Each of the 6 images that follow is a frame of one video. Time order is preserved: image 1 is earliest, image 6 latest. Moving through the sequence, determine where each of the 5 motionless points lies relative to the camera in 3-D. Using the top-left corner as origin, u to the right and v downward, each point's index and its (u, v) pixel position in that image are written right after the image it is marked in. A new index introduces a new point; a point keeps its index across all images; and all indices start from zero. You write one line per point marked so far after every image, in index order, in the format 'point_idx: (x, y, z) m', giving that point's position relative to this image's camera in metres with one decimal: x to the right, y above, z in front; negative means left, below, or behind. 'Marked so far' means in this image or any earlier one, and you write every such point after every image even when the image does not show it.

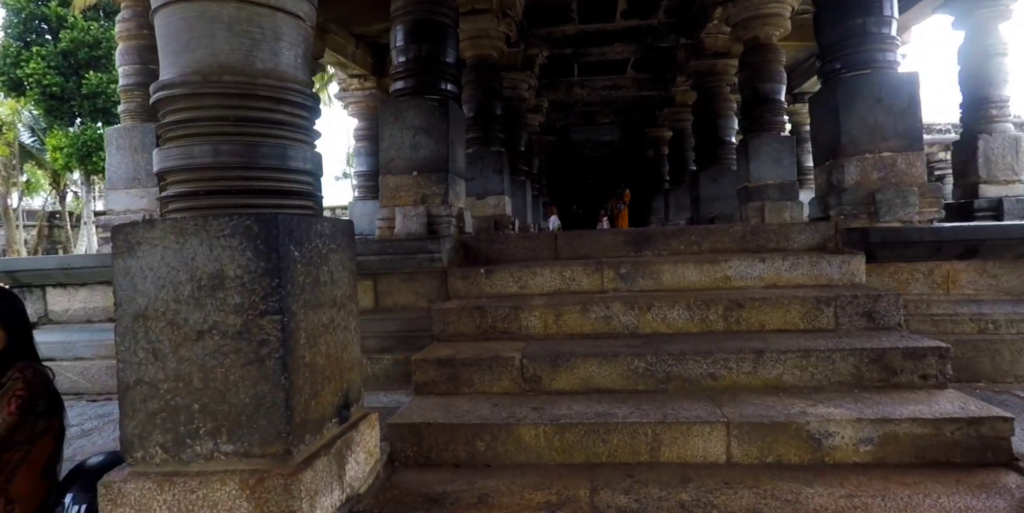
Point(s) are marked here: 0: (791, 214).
0: (+3.1, +0.4, +5.3) m
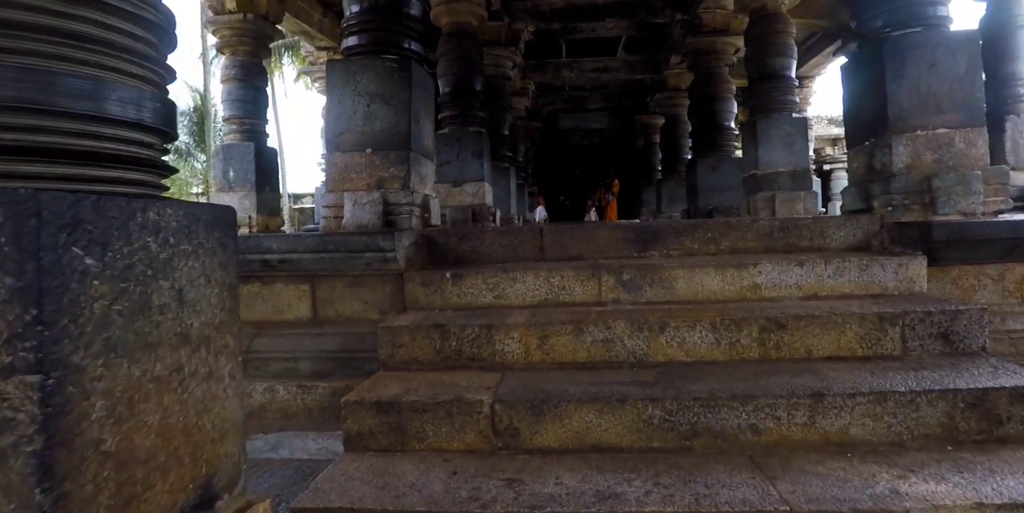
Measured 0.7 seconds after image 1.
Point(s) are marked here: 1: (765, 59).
0: (+2.9, +0.4, +4.7) m
1: (+2.6, +2.0, +4.8) m
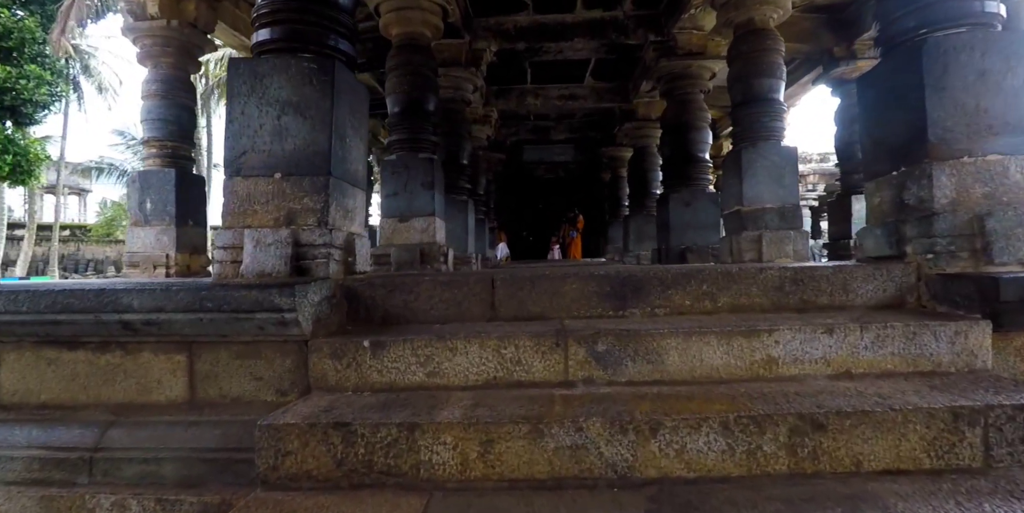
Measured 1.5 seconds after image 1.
0: (+2.6, +0.1, +4.2) m
1: (+2.2, +1.6, +4.5) m
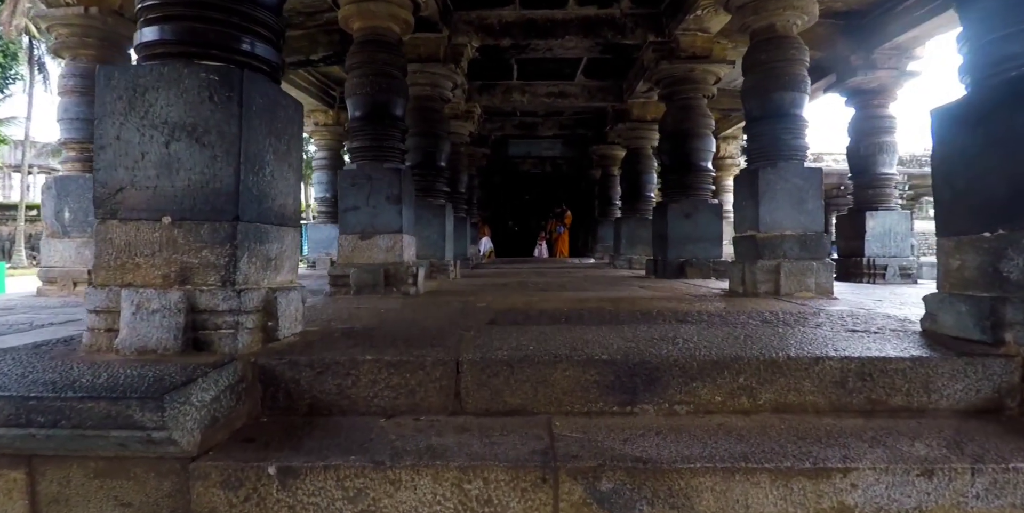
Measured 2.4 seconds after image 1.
0: (+2.4, -0.2, +3.8) m
1: (+2.1, +1.4, +4.0) m
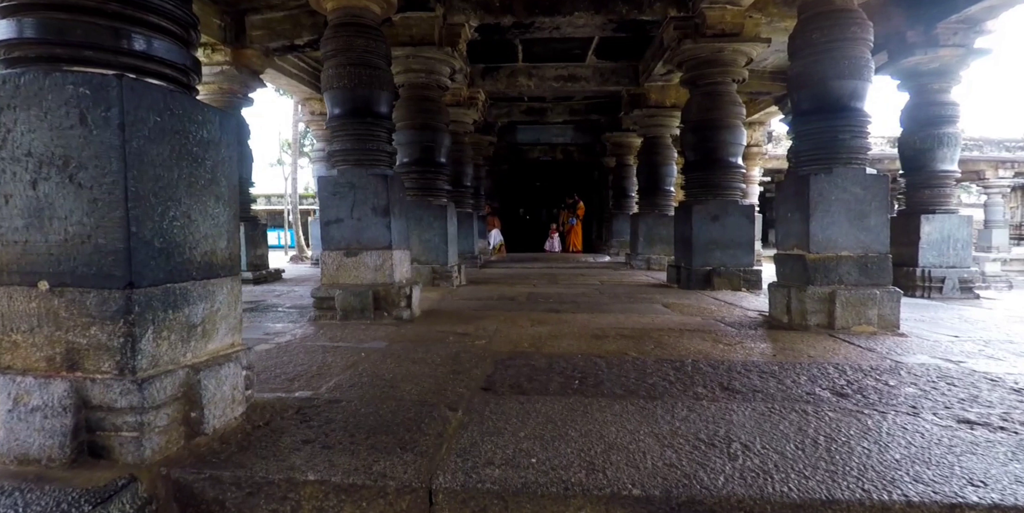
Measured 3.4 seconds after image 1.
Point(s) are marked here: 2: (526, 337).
0: (+2.4, -0.4, +3.2) m
1: (+2.2, +1.2, +3.4) m
2: (+0.1, -0.5, +2.8) m
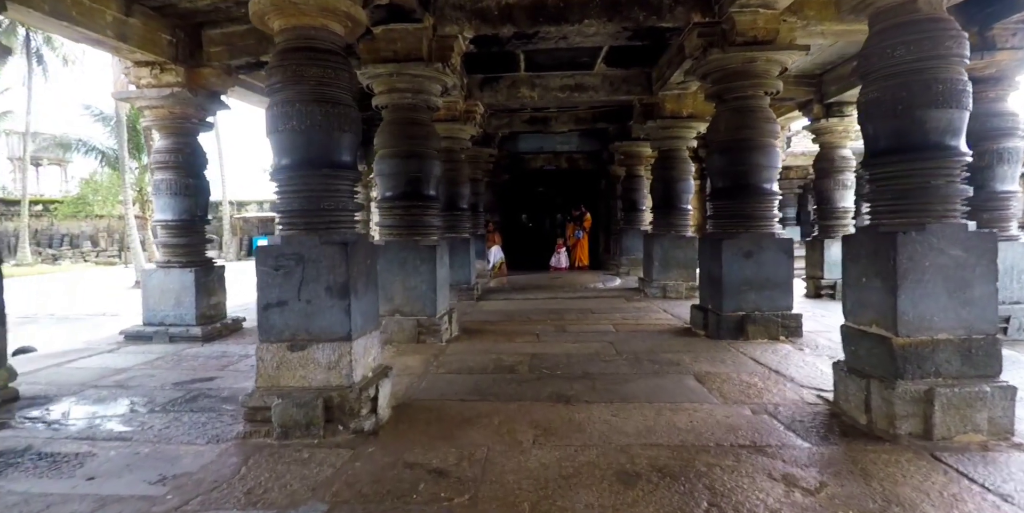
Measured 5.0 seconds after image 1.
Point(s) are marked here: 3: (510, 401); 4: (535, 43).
0: (+2.4, -0.8, +2.4) m
1: (+2.1, +0.8, +2.6) m
2: (+0.1, -1.0, +2.0) m
3: (0.0, -0.9, +3.1) m
4: (+0.3, +2.4, +5.4) m
